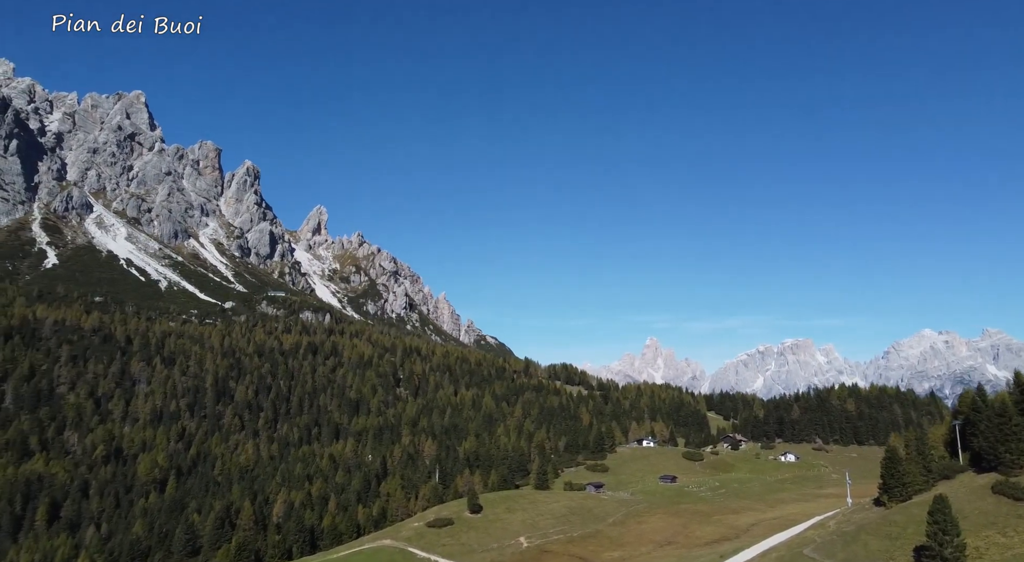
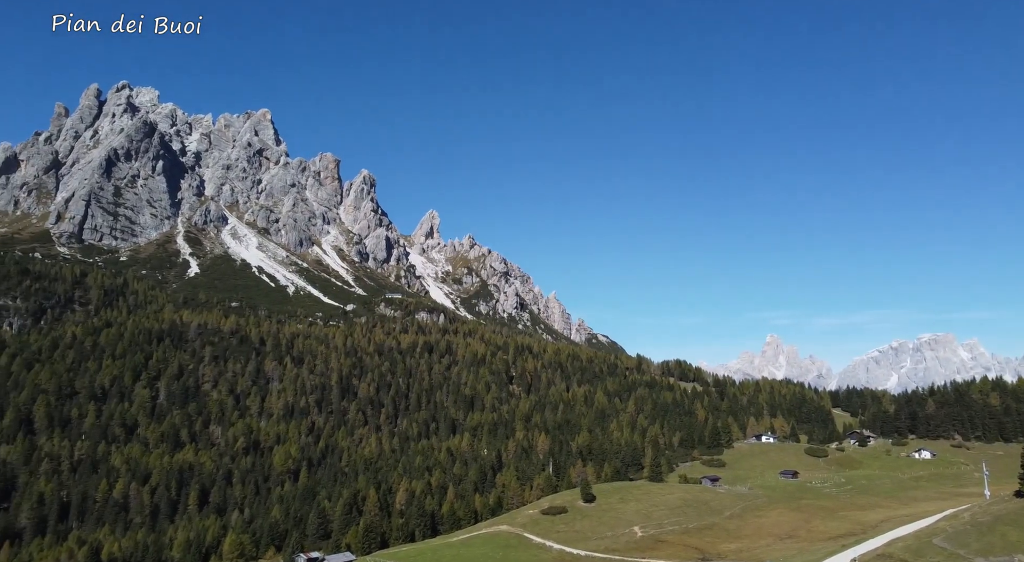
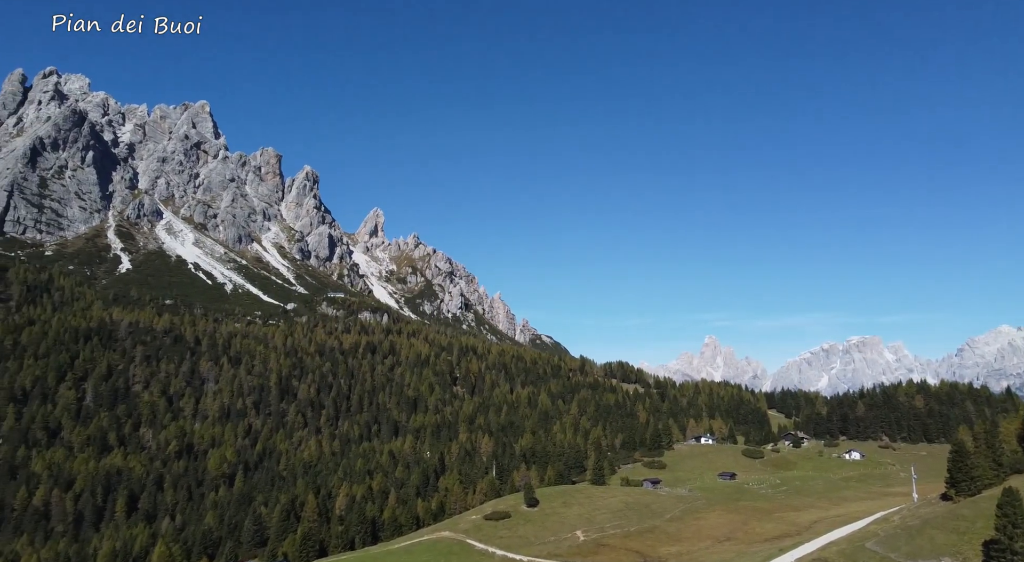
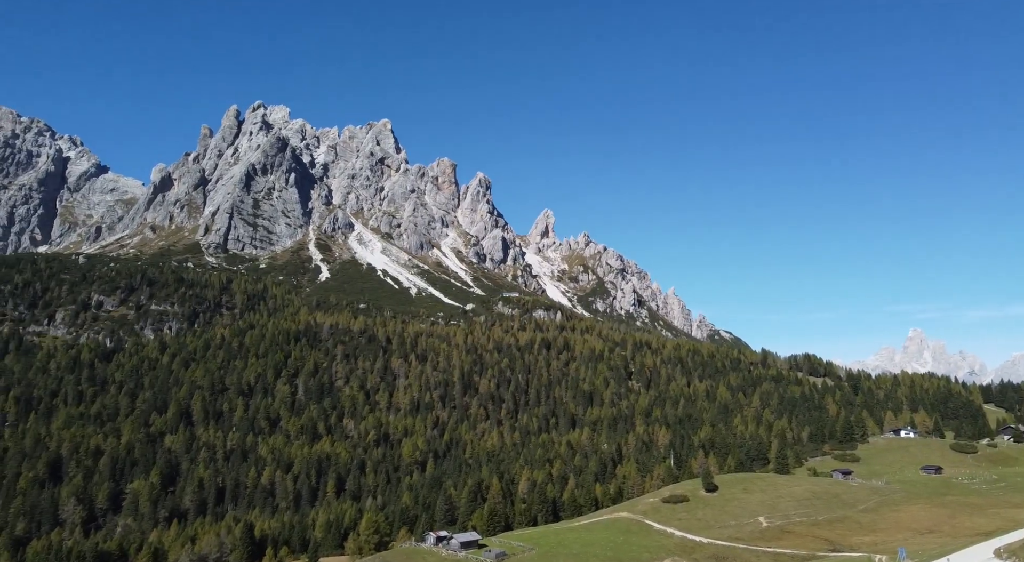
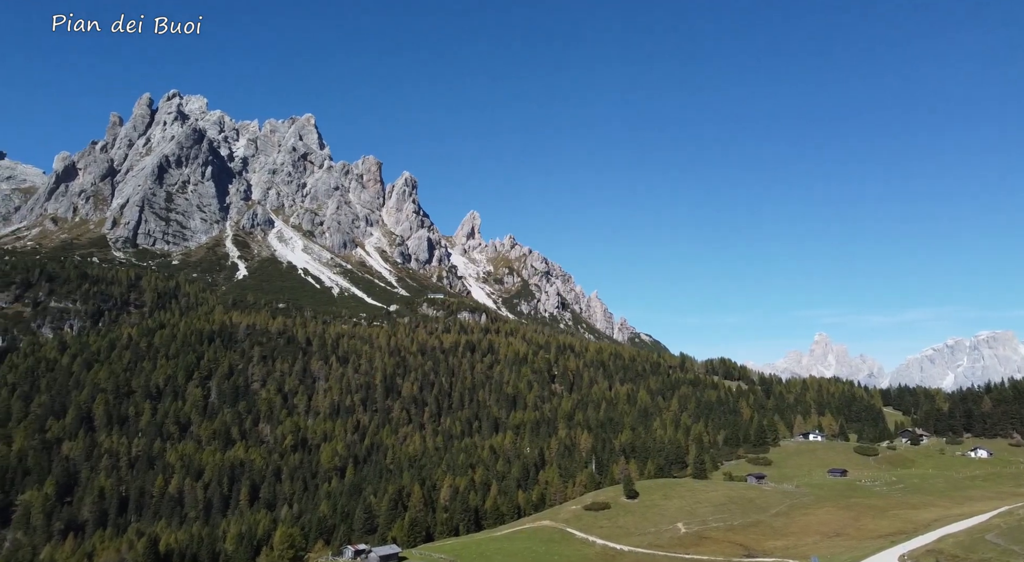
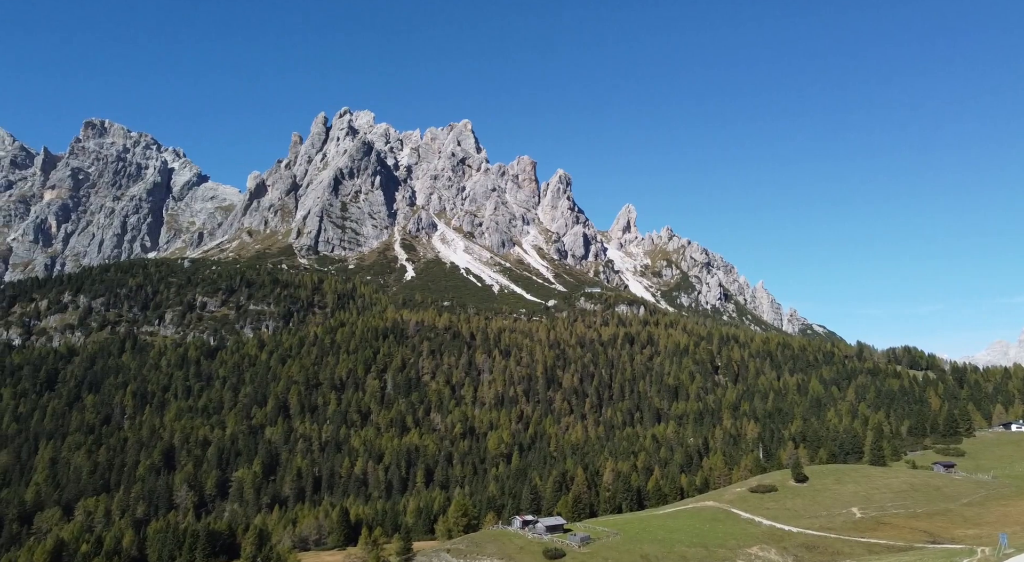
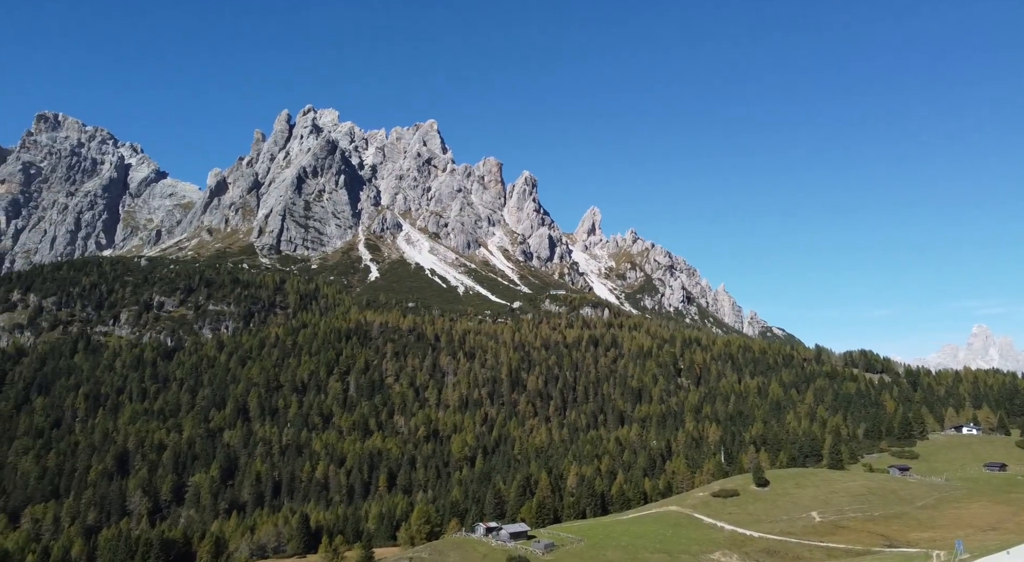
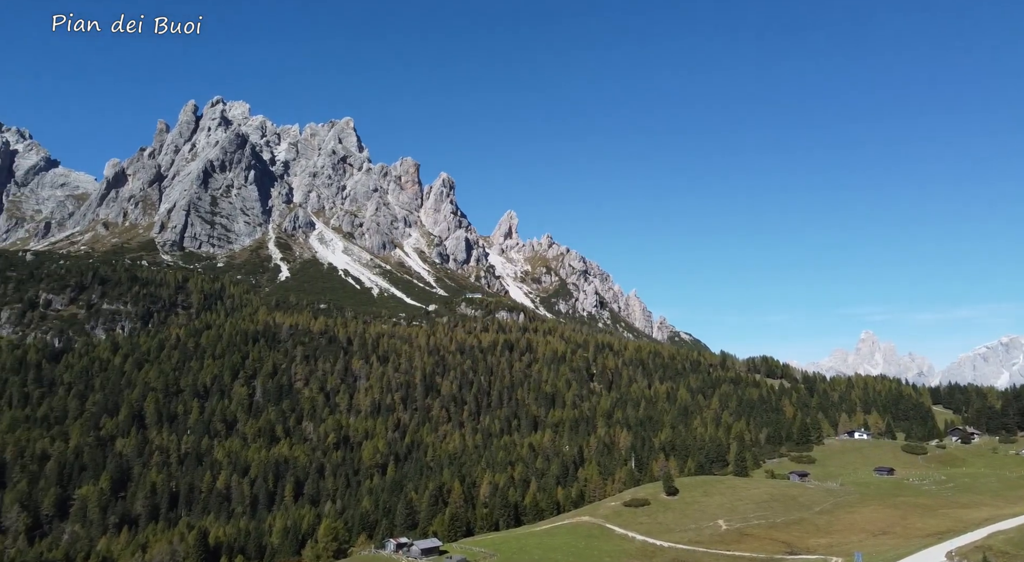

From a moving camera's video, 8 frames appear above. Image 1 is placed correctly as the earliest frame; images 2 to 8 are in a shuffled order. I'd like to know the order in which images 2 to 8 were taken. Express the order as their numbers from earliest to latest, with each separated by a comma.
3, 2, 5, 8, 4, 7, 6
